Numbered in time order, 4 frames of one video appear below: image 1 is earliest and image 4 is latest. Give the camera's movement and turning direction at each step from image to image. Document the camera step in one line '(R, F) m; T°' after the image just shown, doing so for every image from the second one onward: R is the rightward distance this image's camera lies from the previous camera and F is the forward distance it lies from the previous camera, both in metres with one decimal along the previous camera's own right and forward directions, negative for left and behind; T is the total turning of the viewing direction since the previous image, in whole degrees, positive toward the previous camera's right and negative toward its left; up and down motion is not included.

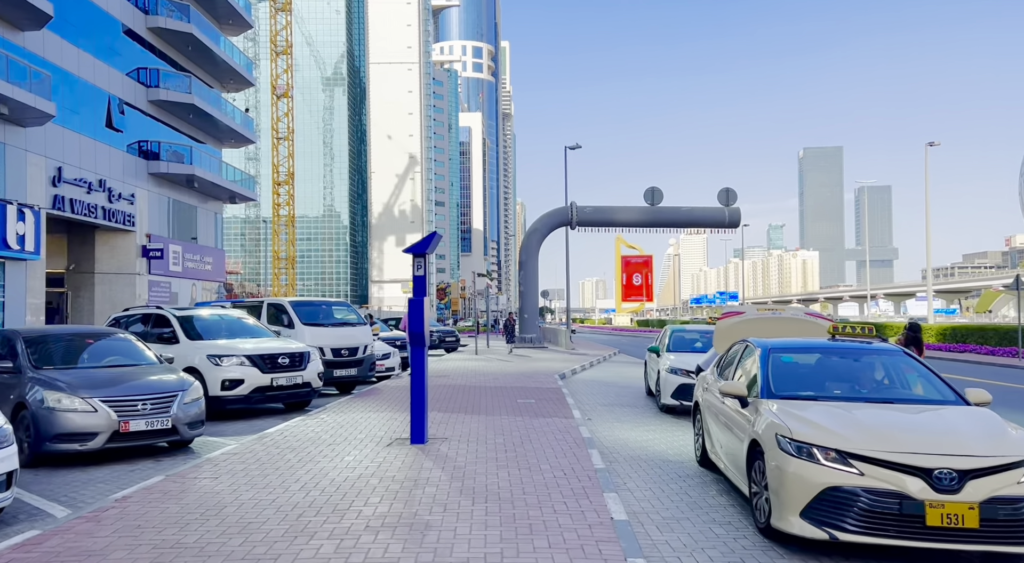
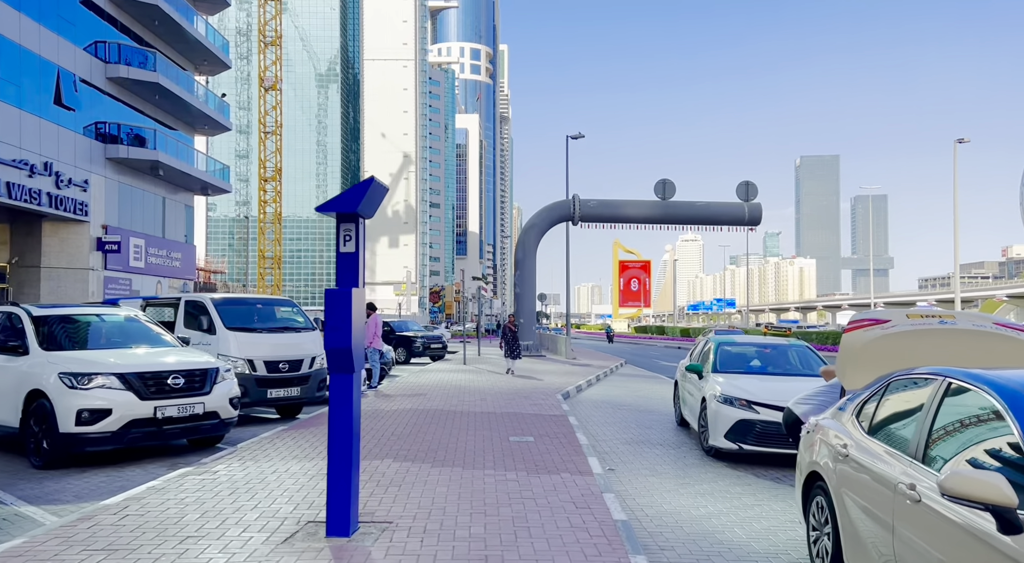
(0.0, +3.6) m; 0°
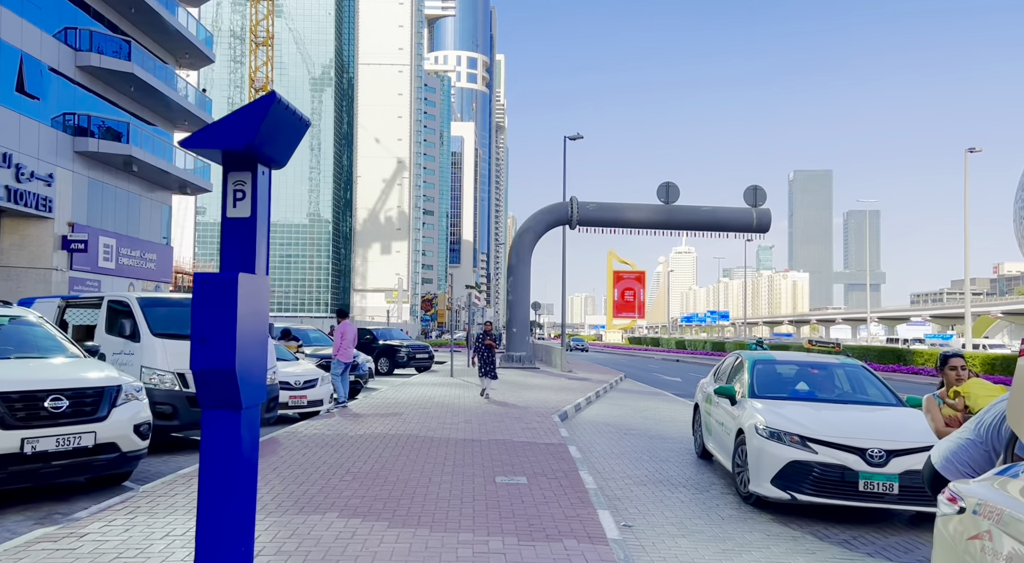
(0.0, +2.0) m; +1°
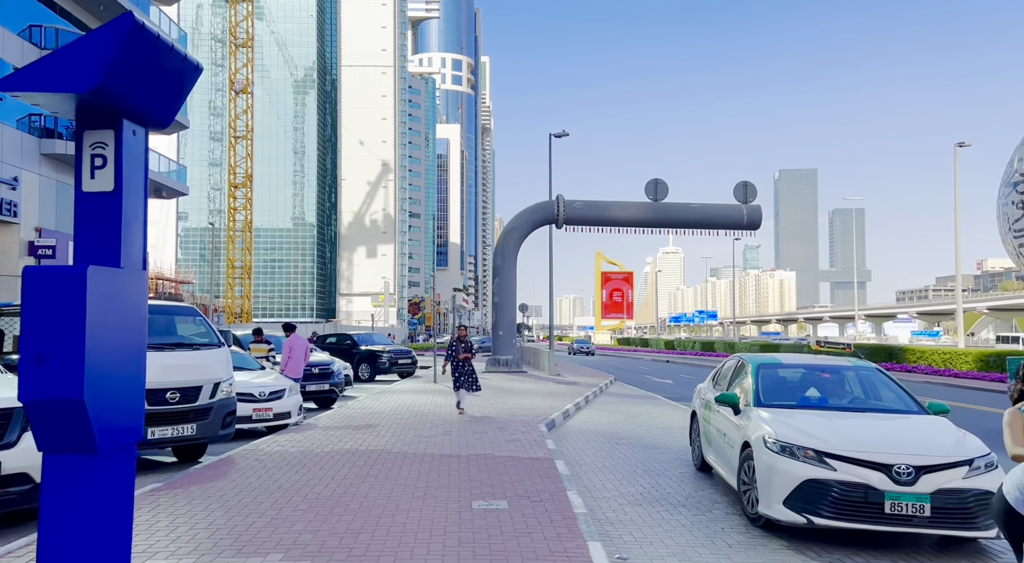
(+0.1, +0.9) m; +1°
